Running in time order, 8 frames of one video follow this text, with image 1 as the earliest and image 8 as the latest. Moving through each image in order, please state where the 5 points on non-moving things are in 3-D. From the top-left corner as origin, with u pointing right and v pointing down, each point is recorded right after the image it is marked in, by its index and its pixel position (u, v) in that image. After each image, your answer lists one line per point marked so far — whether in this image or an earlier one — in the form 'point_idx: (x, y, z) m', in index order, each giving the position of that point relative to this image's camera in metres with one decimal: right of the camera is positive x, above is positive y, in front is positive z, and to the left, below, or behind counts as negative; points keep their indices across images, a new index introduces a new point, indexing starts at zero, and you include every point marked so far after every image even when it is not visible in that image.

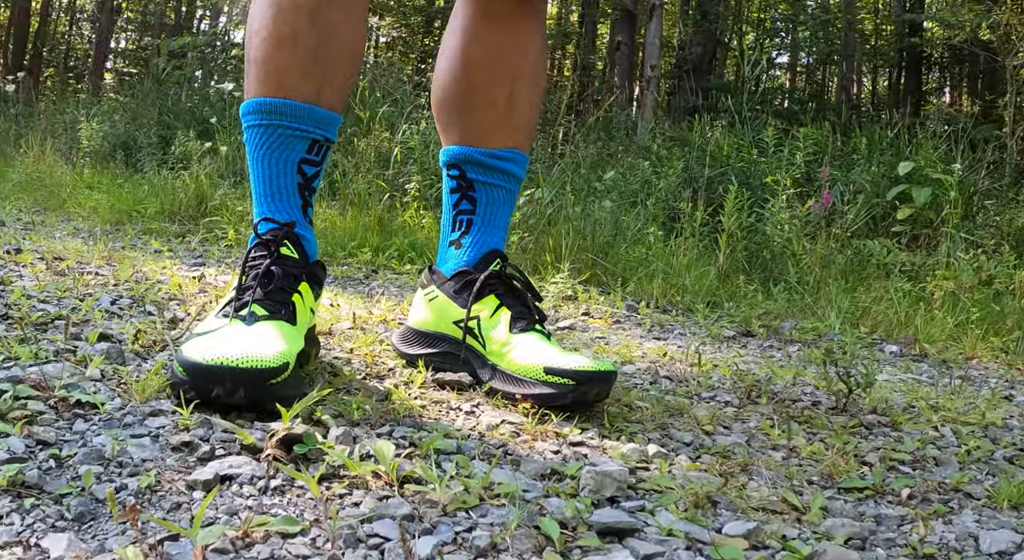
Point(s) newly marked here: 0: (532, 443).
0: (0.0, -0.3, +1.7) m
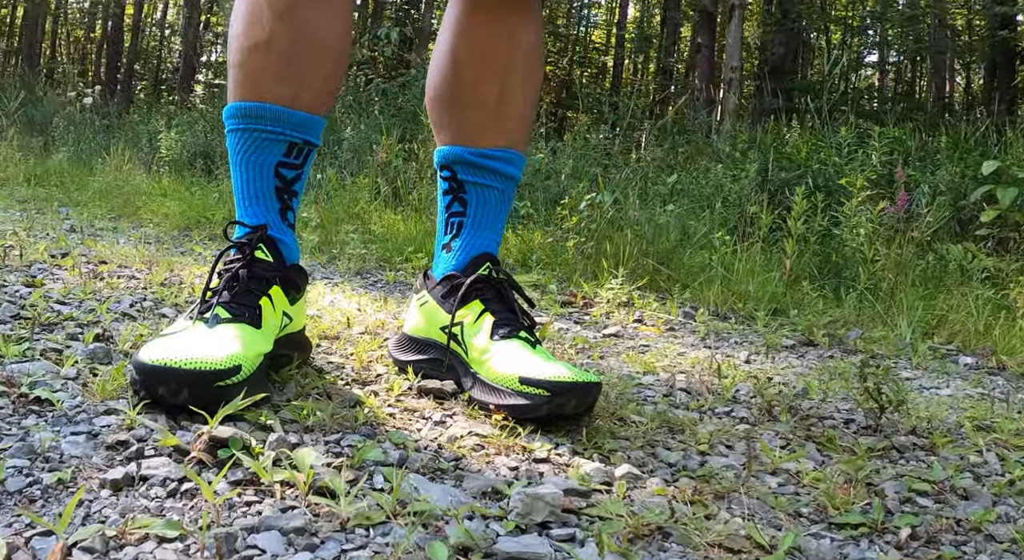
0: (0.0, -0.3, +1.6) m
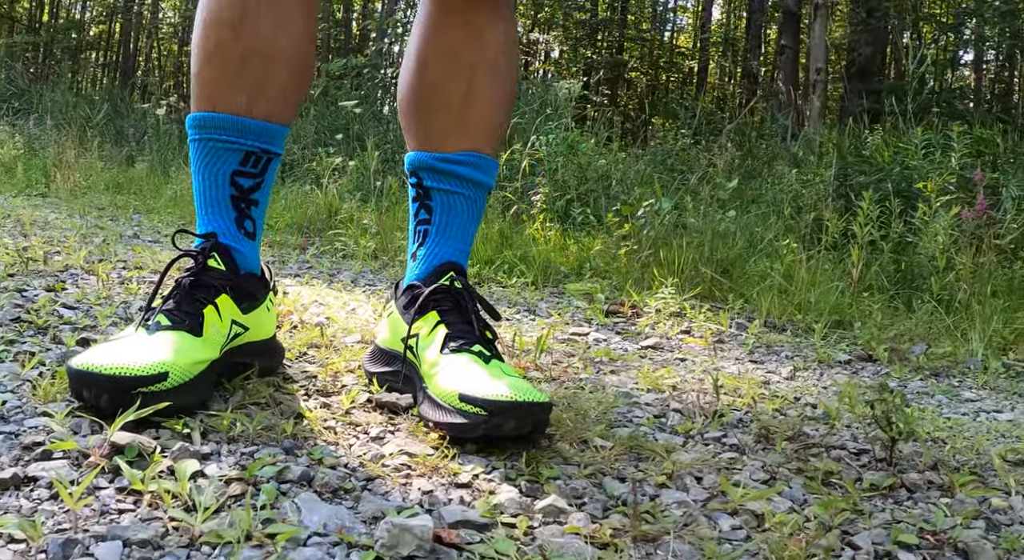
0: (-0.2, -0.3, +1.6) m
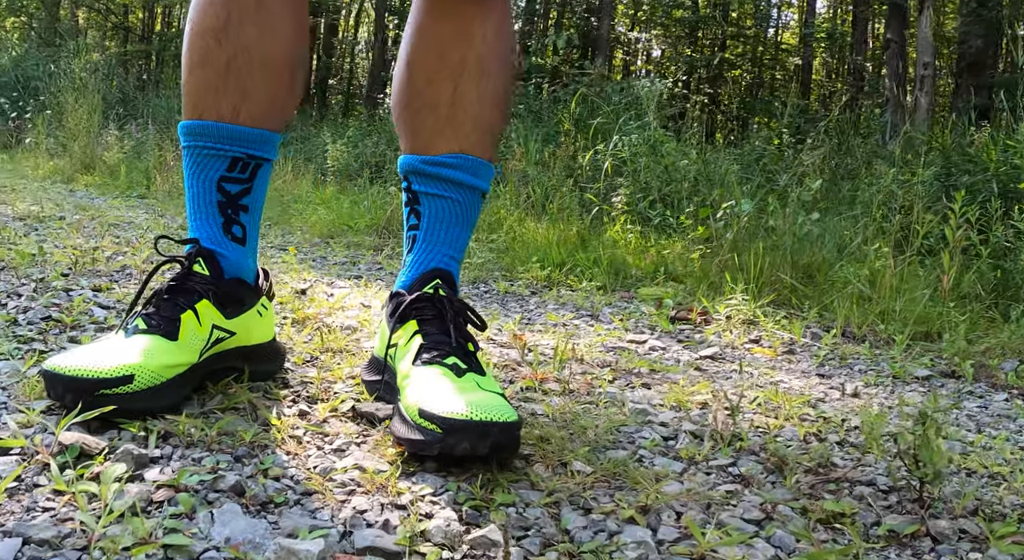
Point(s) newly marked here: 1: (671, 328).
0: (-0.2, -0.3, +1.6) m
1: (+0.5, -0.1, +3.3) m
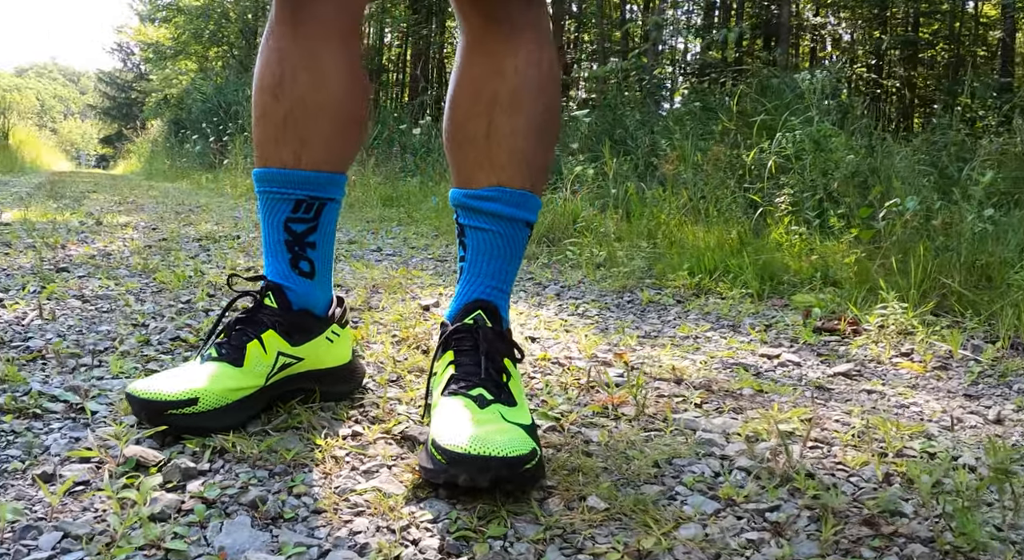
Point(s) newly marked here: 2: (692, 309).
0: (-0.2, -0.4, +1.6) m
1: (+0.9, -0.2, +3.1) m
2: (+0.6, -0.1, +3.4) m
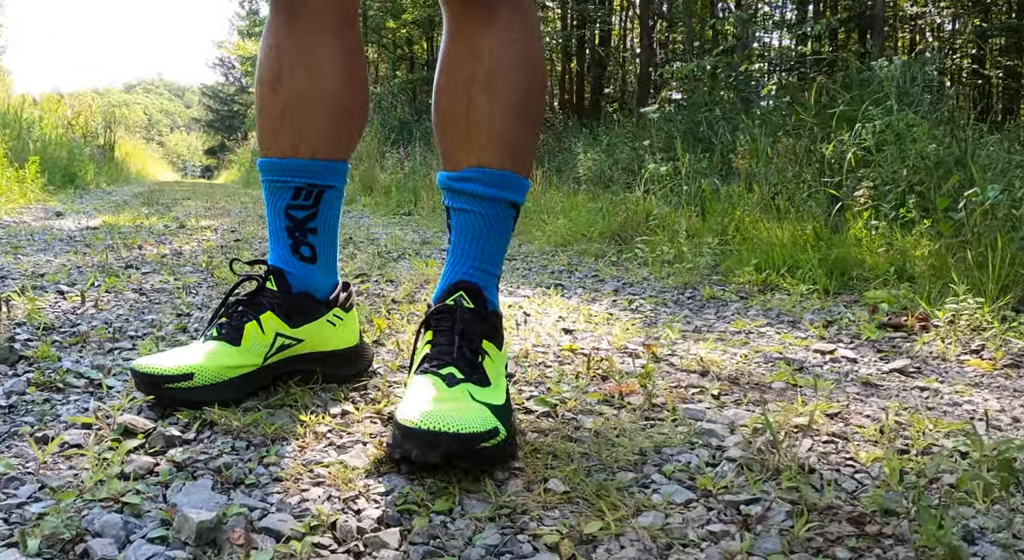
0: (-0.3, -0.3, +1.6) m
1: (+1.0, -0.1, +3.0) m
2: (+0.7, -0.1, +3.3) m
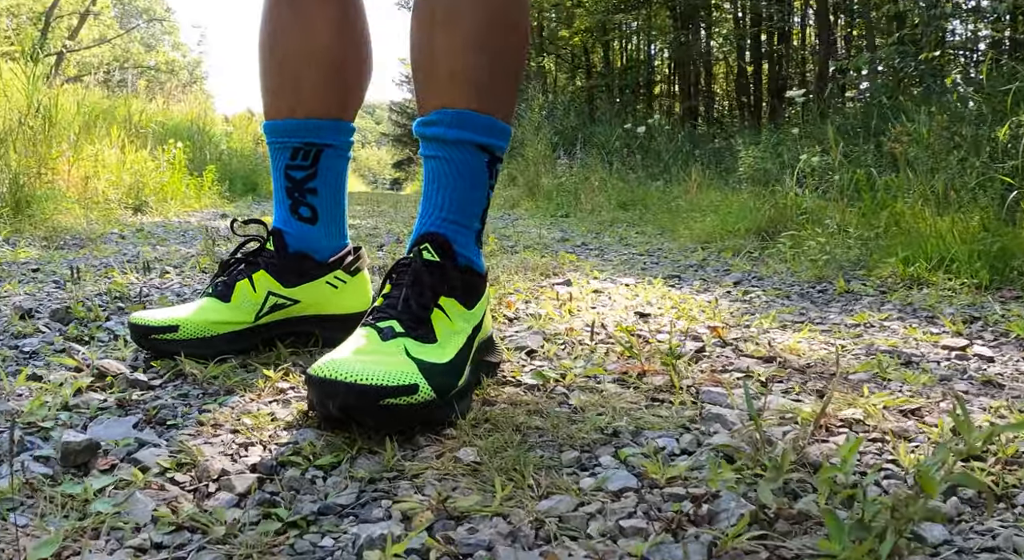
0: (-0.4, -0.2, +1.6) m
1: (+1.2, -0.1, +2.6) m
2: (+1.0, -0.1, +2.9) m
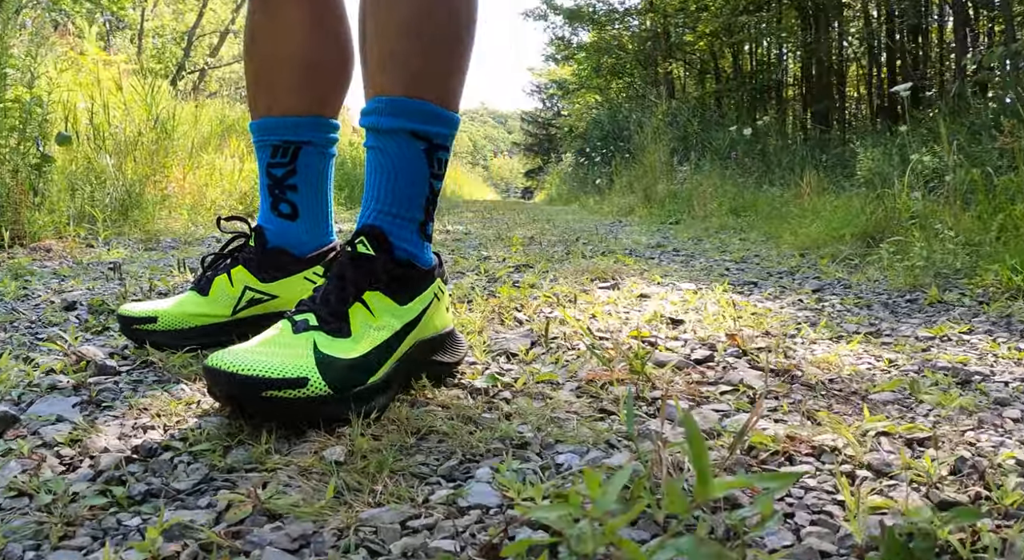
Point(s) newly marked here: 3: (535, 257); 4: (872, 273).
0: (-0.5, -0.2, +1.5) m
1: (+1.2, -0.1, +2.2) m
2: (+1.1, -0.1, +2.6) m
3: (+0.1, 0.0, +3.2) m
4: (+1.0, 0.0, +3.0) m
